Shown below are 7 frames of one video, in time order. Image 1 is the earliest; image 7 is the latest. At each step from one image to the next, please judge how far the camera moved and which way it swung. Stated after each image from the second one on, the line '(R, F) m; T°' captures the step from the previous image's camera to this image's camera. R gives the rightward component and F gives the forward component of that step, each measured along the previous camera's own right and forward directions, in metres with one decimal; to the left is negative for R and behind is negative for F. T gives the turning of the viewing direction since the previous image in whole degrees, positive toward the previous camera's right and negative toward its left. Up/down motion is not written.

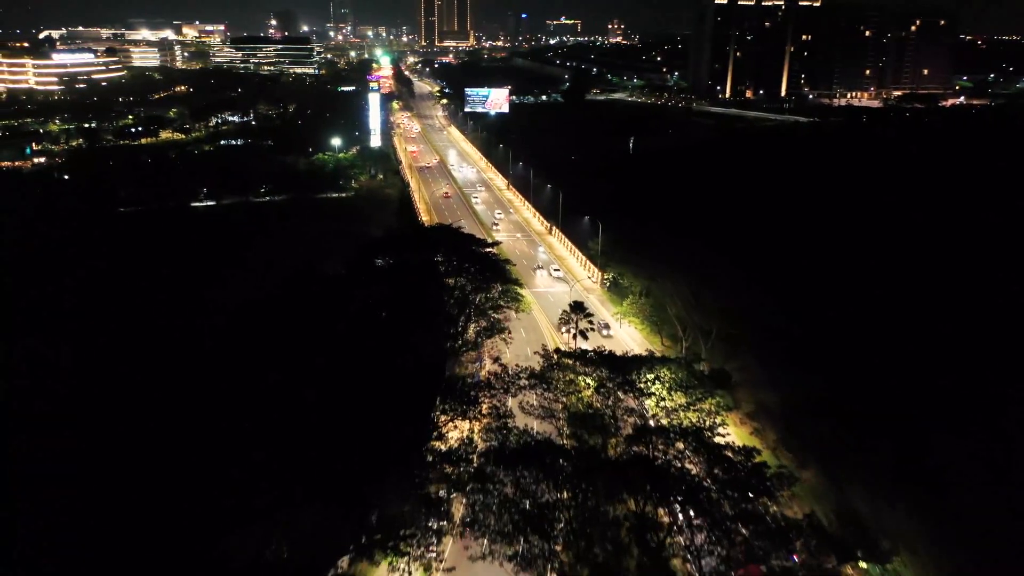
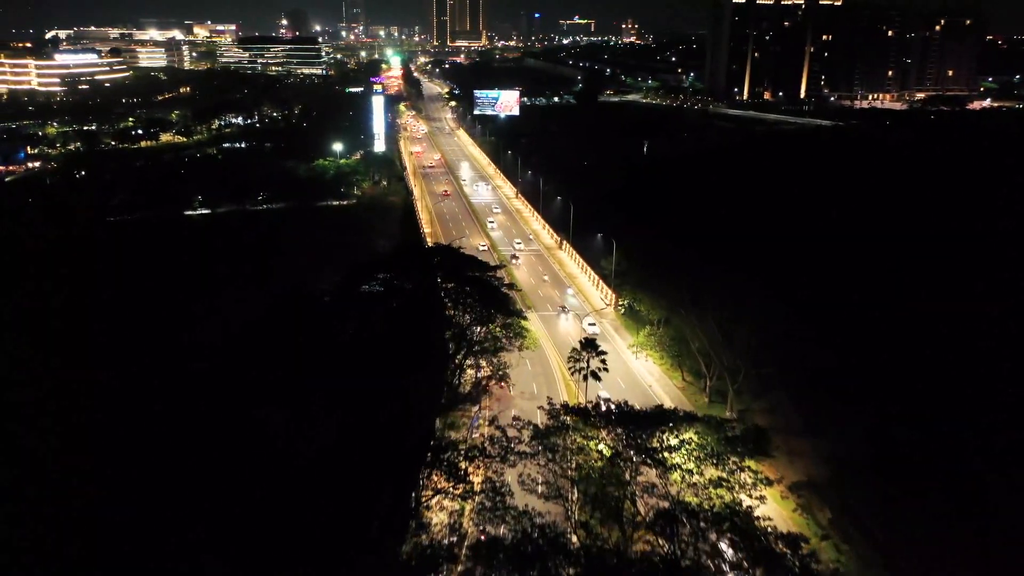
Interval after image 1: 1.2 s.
(+0.2, +2.3) m; -1°
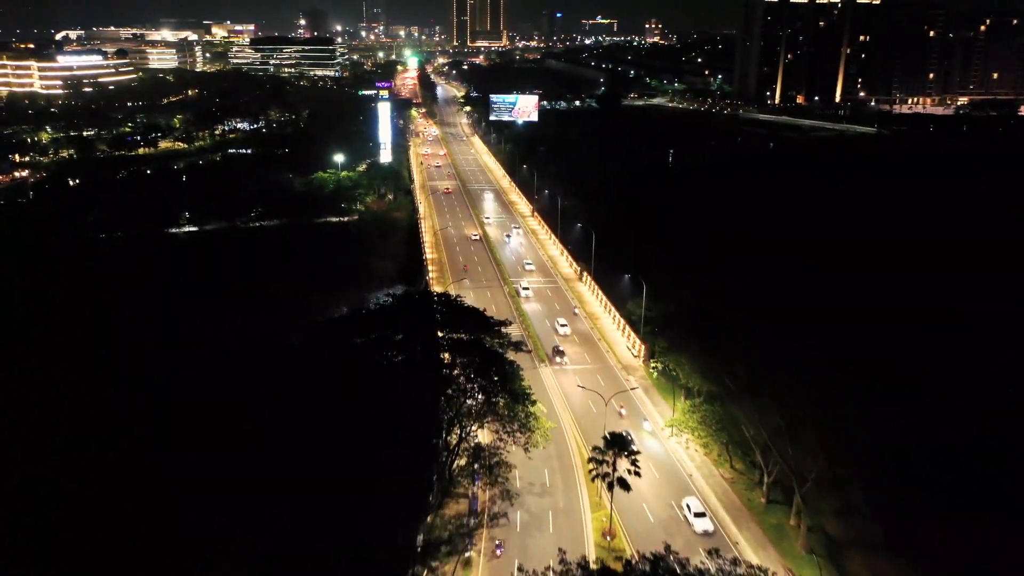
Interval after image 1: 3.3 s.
(+0.3, +4.0) m; -2°
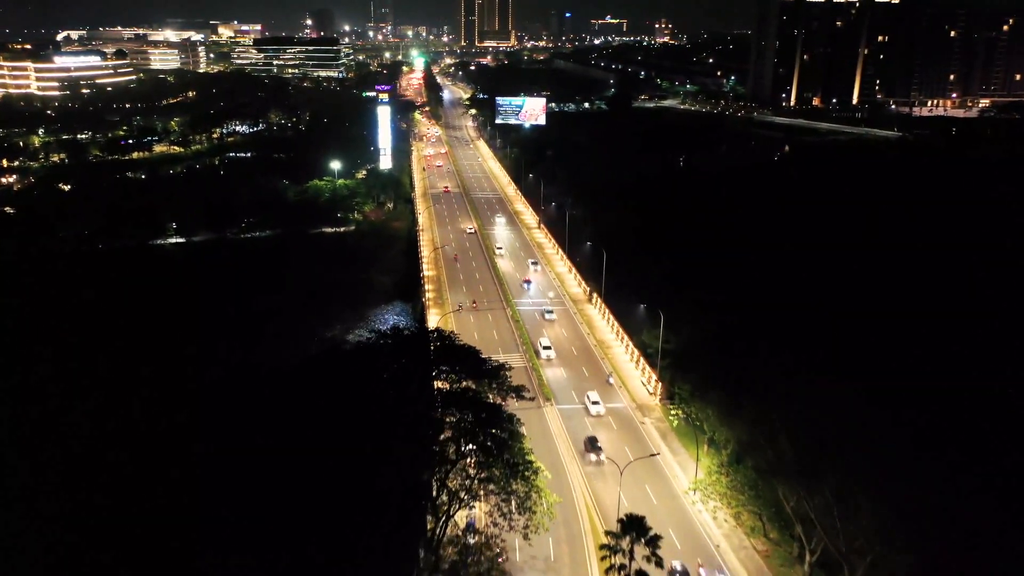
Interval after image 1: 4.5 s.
(+0.2, +2.2) m; -1°
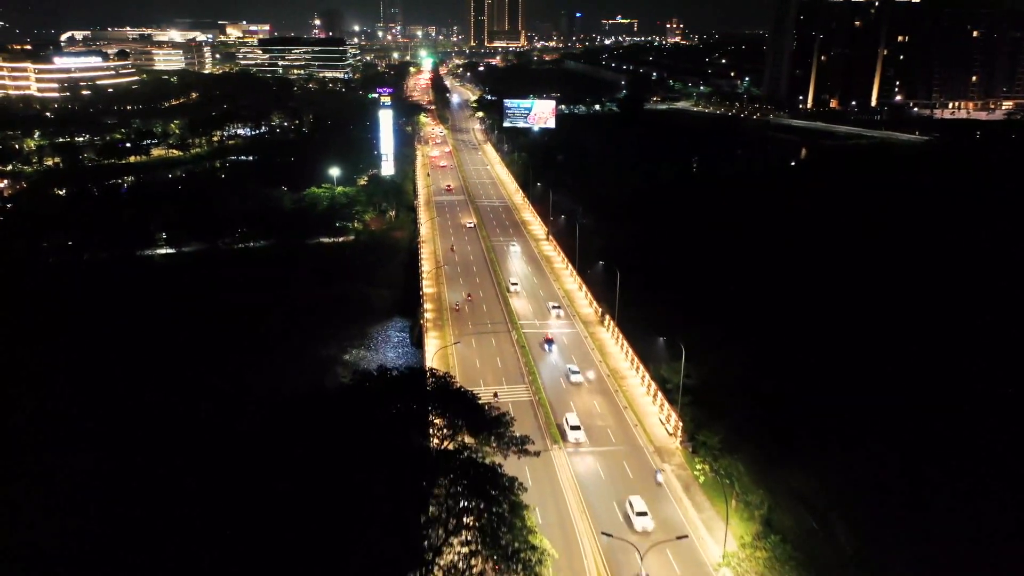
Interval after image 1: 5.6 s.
(+0.1, +2.0) m; -1°
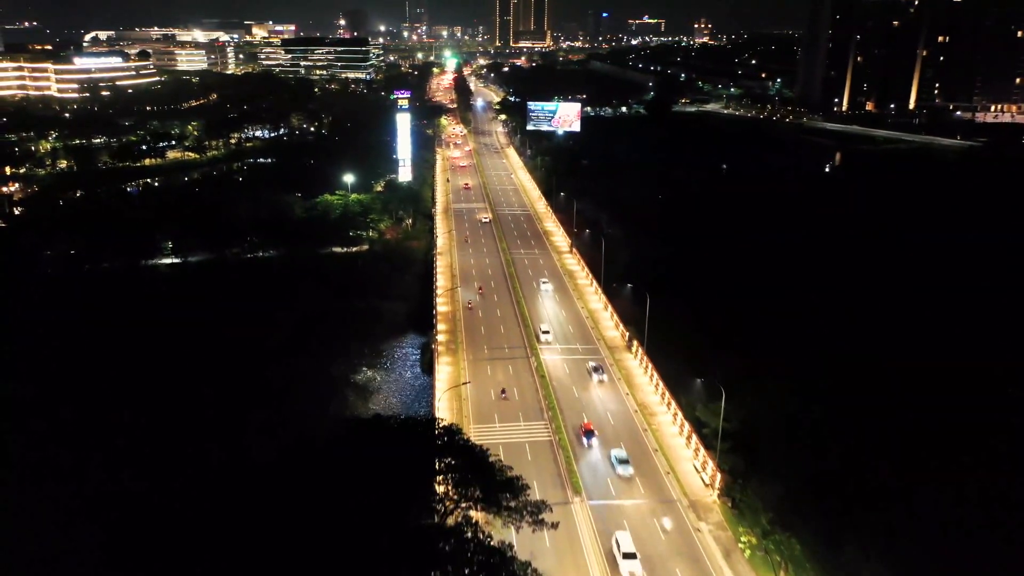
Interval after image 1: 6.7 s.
(+0.1, +2.0) m; -2°
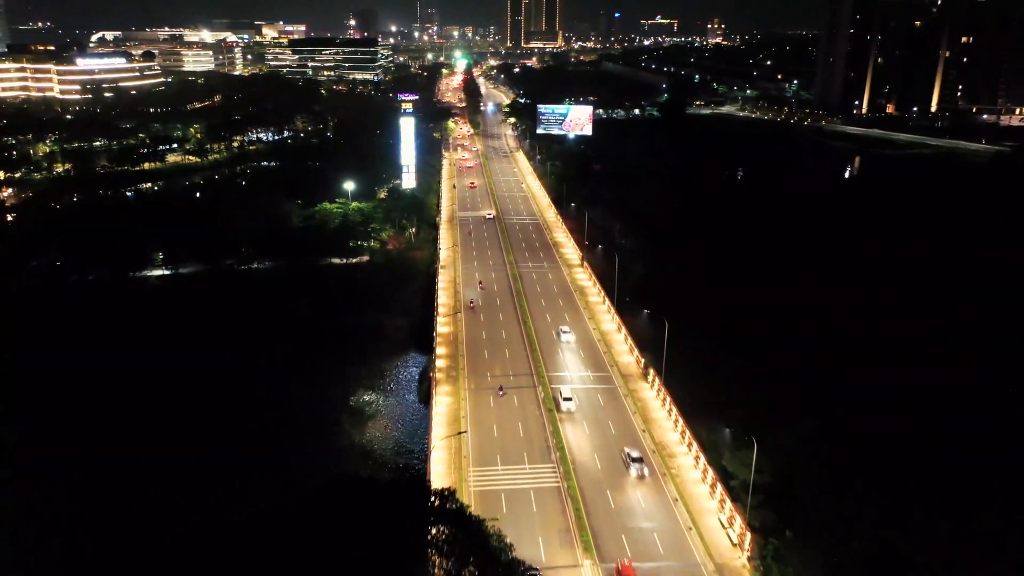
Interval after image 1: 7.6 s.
(+0.1, +1.8) m; -1°
